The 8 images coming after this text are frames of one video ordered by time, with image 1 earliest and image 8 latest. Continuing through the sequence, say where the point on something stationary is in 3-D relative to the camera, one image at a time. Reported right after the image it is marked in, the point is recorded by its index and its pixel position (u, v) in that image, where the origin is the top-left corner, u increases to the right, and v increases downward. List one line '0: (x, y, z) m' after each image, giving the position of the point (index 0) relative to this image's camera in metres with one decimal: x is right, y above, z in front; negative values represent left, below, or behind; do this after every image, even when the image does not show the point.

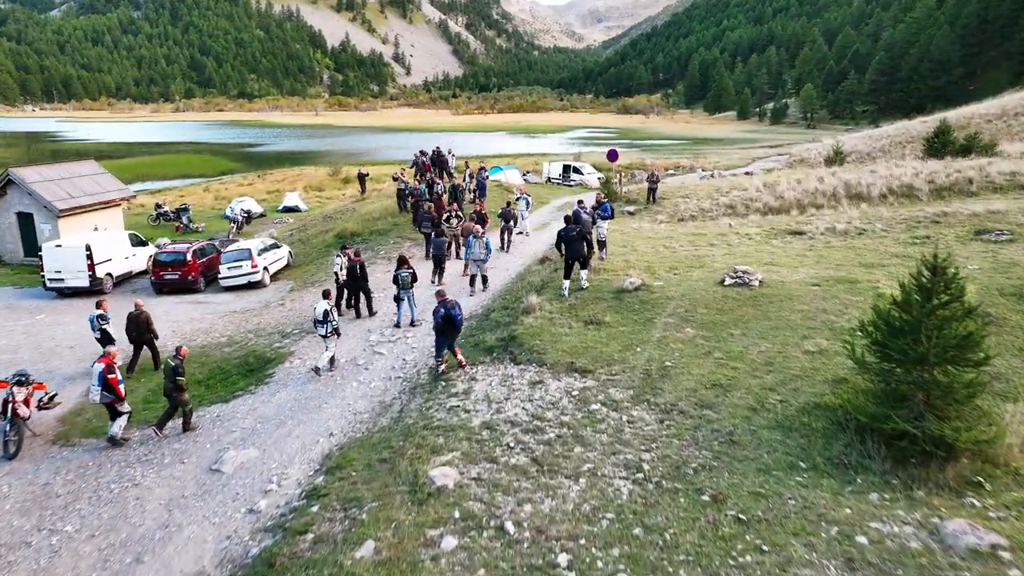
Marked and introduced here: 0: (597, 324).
0: (+1.3, -0.6, +9.9) m
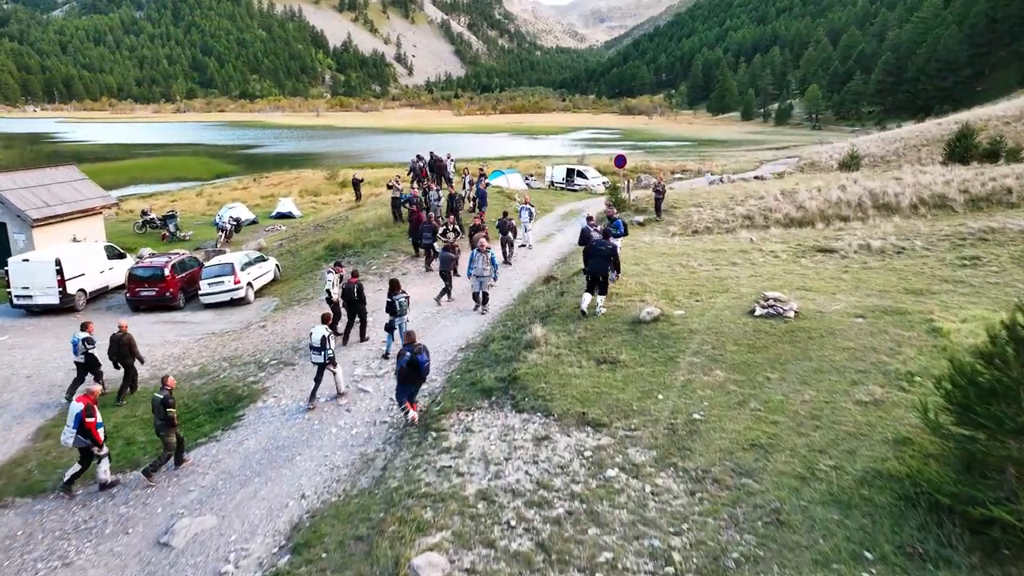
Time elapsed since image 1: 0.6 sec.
0: (+1.3, -1.0, +8.7) m
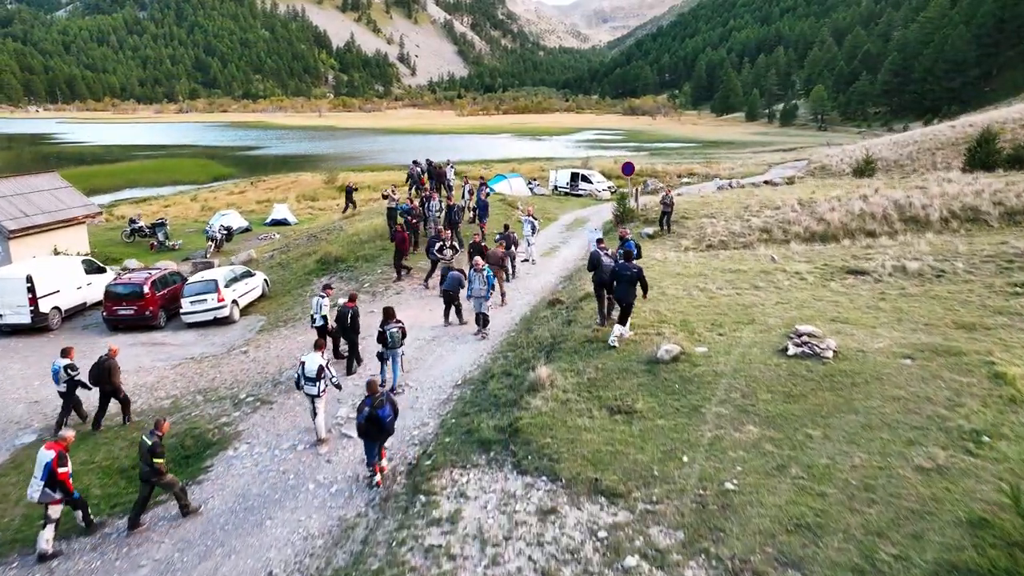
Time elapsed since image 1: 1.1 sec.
0: (+1.3, -1.5, +7.6) m
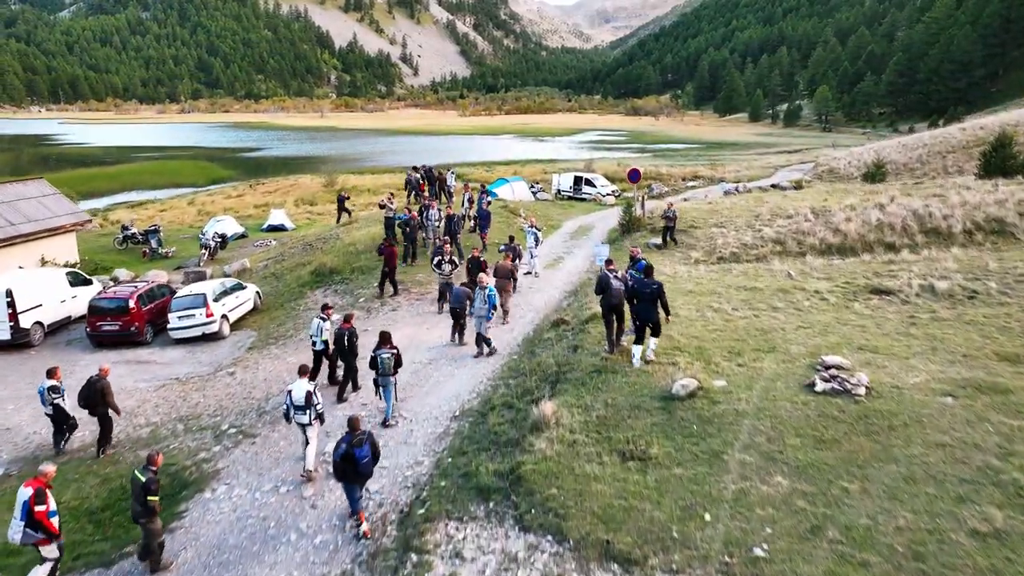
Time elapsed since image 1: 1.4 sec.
0: (+1.3, -1.8, +6.9) m
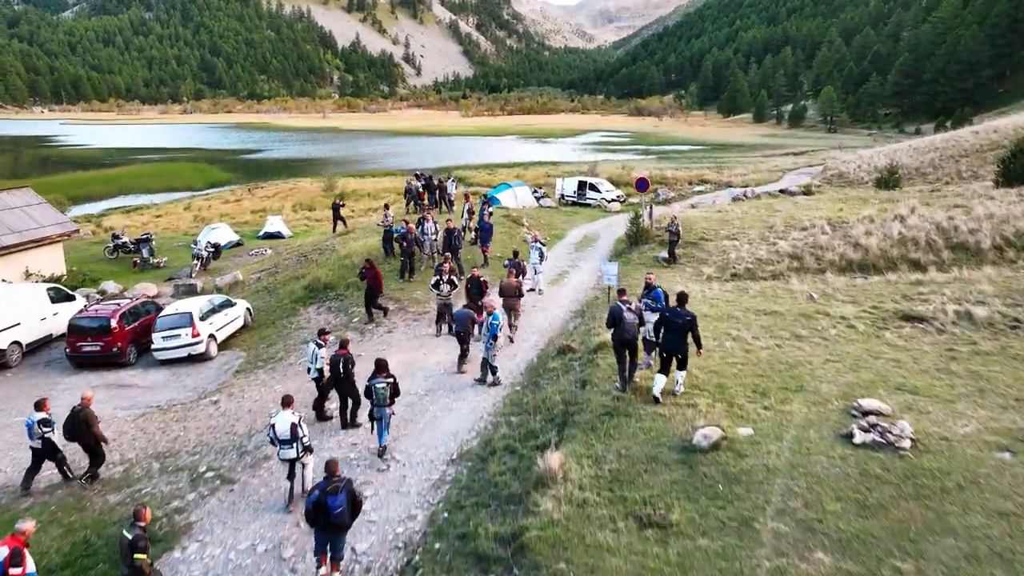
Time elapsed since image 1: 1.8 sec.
0: (+1.4, -2.2, +6.1) m
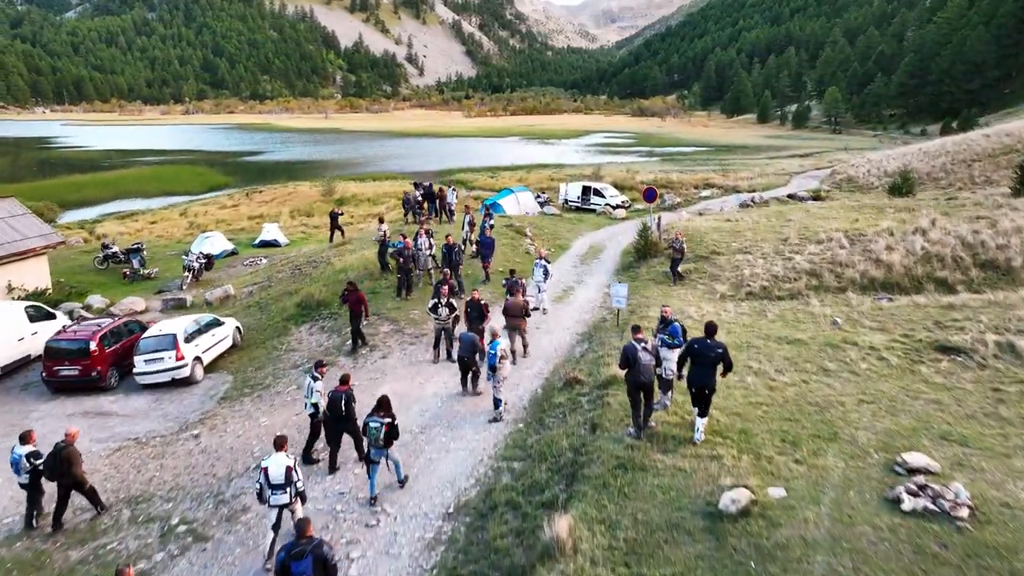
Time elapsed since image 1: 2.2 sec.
0: (+1.4, -2.7, +5.3) m
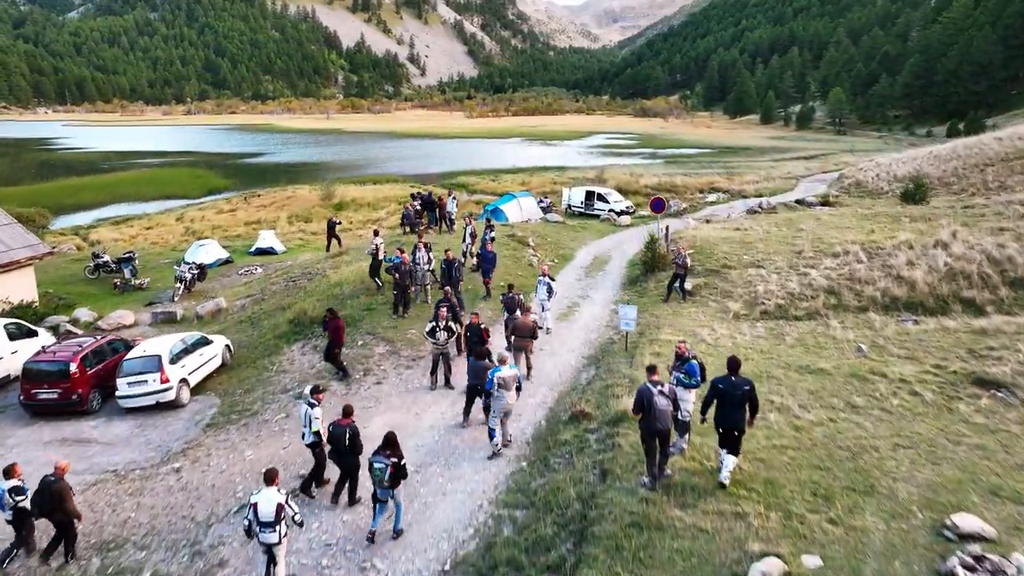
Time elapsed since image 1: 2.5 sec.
0: (+1.4, -3.1, +4.6) m
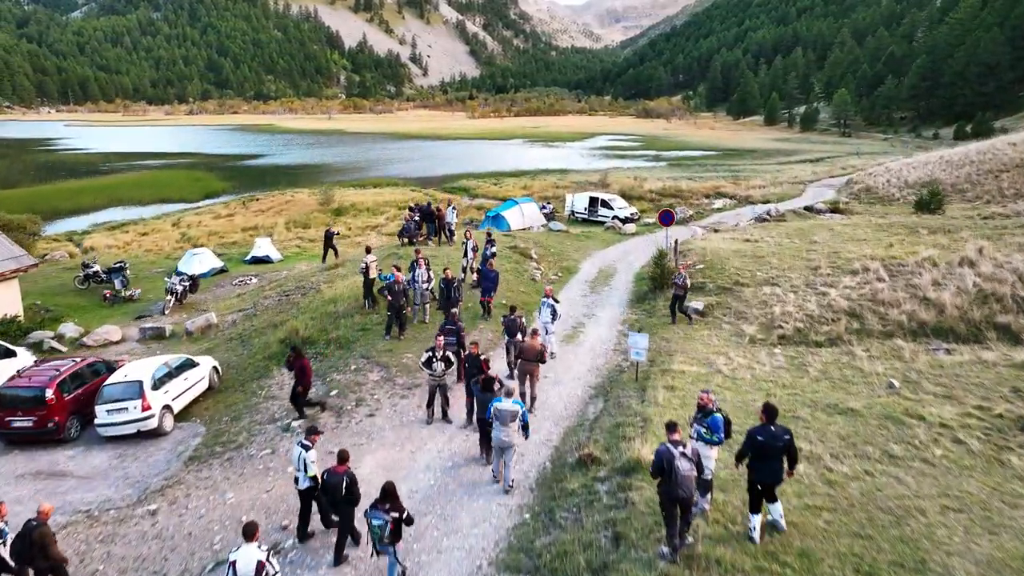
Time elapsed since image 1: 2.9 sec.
0: (+1.4, -3.5, +3.8) m
